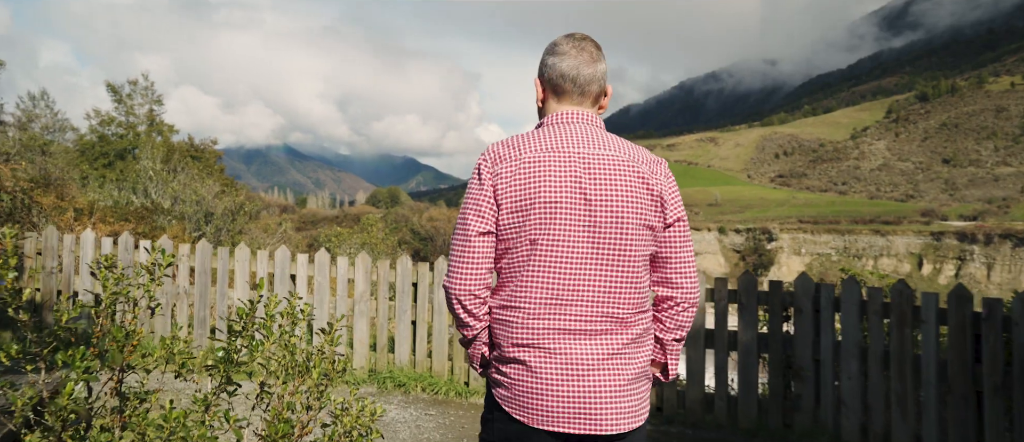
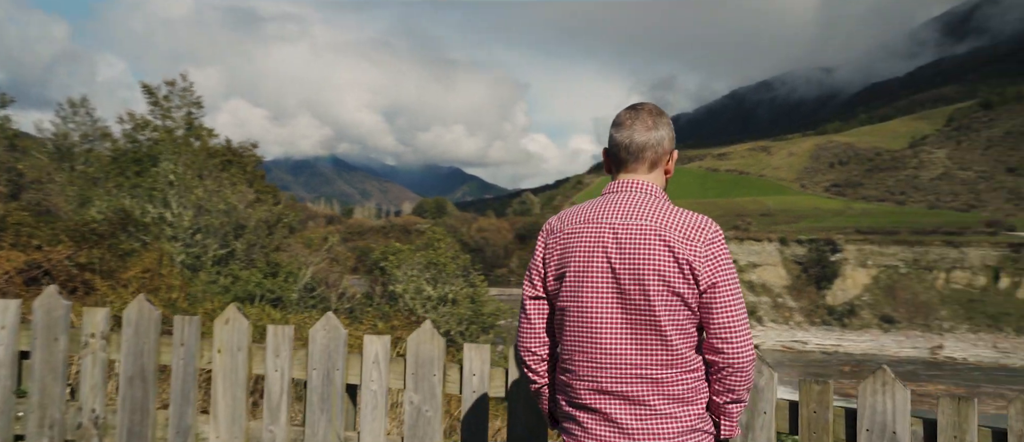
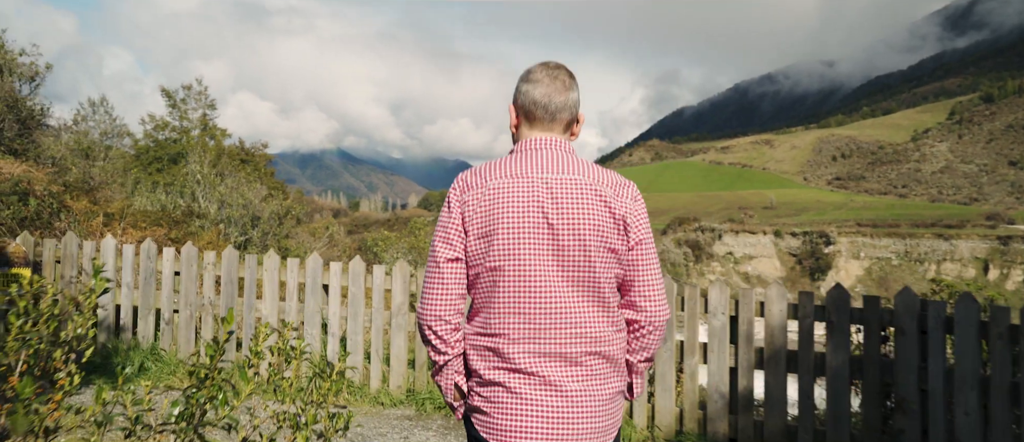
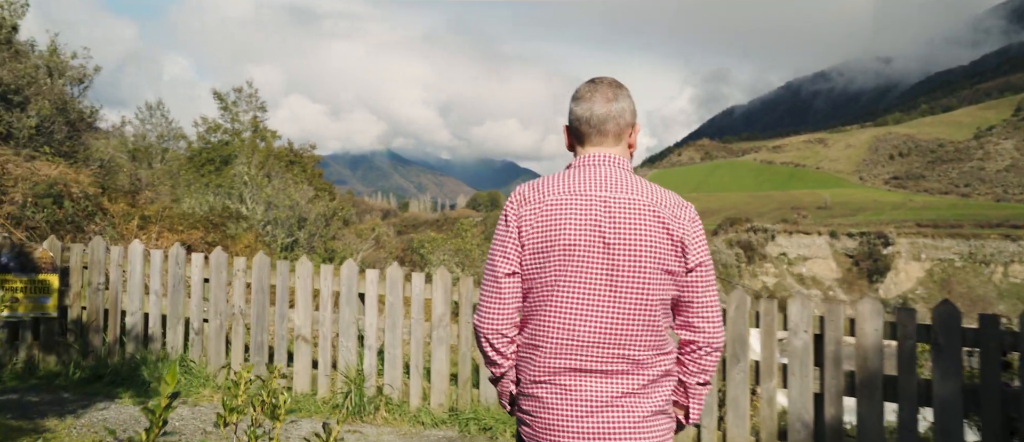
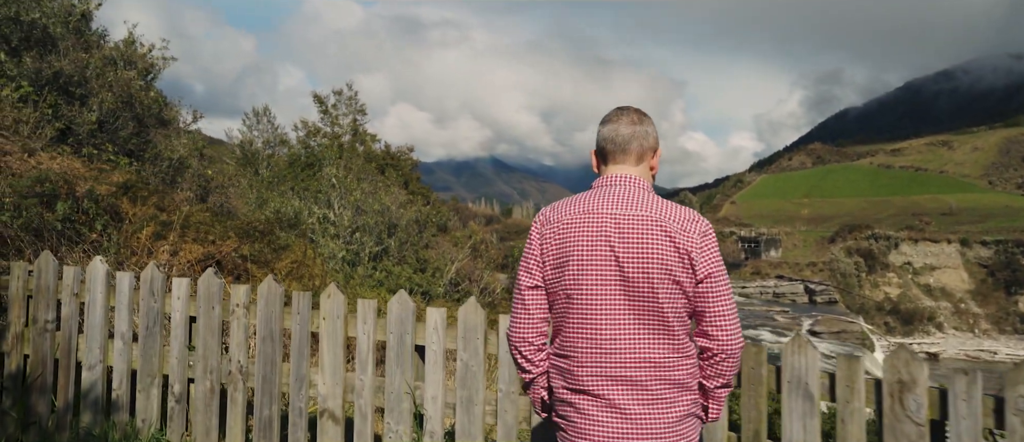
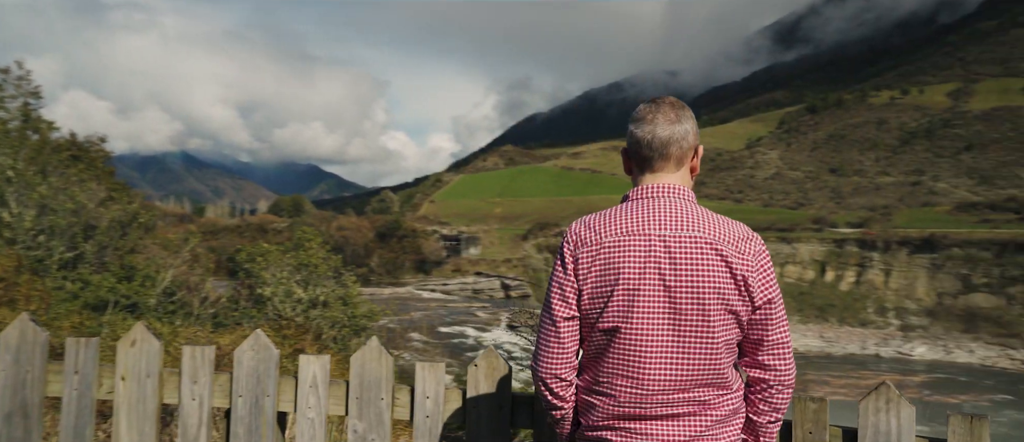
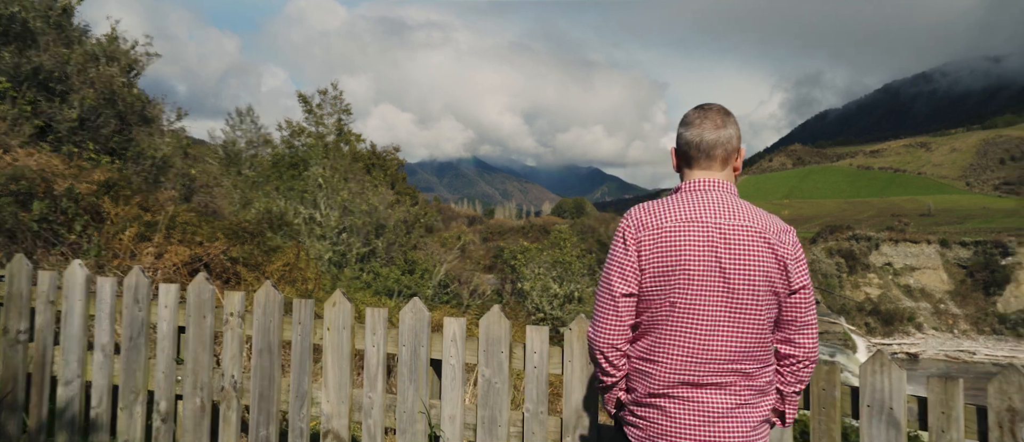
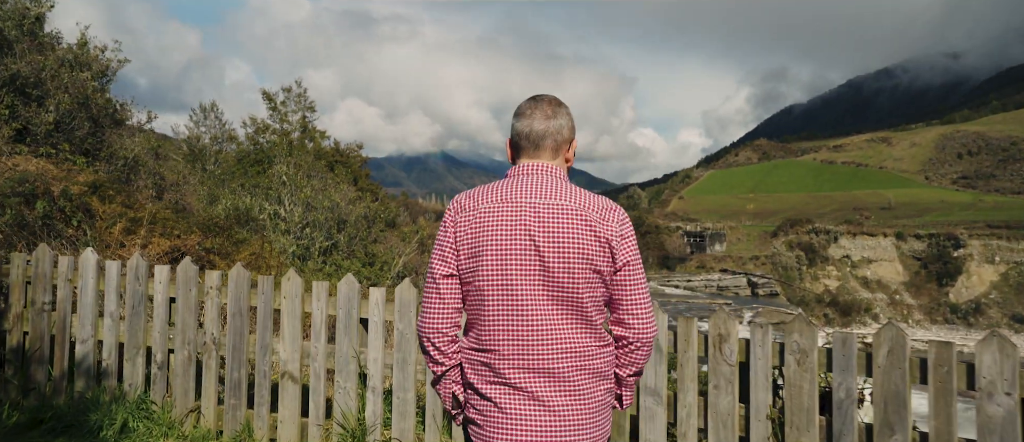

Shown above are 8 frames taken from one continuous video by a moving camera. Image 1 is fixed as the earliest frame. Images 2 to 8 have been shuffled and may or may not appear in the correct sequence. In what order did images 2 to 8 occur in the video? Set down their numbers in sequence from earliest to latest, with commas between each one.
3, 4, 8, 5, 7, 2, 6
